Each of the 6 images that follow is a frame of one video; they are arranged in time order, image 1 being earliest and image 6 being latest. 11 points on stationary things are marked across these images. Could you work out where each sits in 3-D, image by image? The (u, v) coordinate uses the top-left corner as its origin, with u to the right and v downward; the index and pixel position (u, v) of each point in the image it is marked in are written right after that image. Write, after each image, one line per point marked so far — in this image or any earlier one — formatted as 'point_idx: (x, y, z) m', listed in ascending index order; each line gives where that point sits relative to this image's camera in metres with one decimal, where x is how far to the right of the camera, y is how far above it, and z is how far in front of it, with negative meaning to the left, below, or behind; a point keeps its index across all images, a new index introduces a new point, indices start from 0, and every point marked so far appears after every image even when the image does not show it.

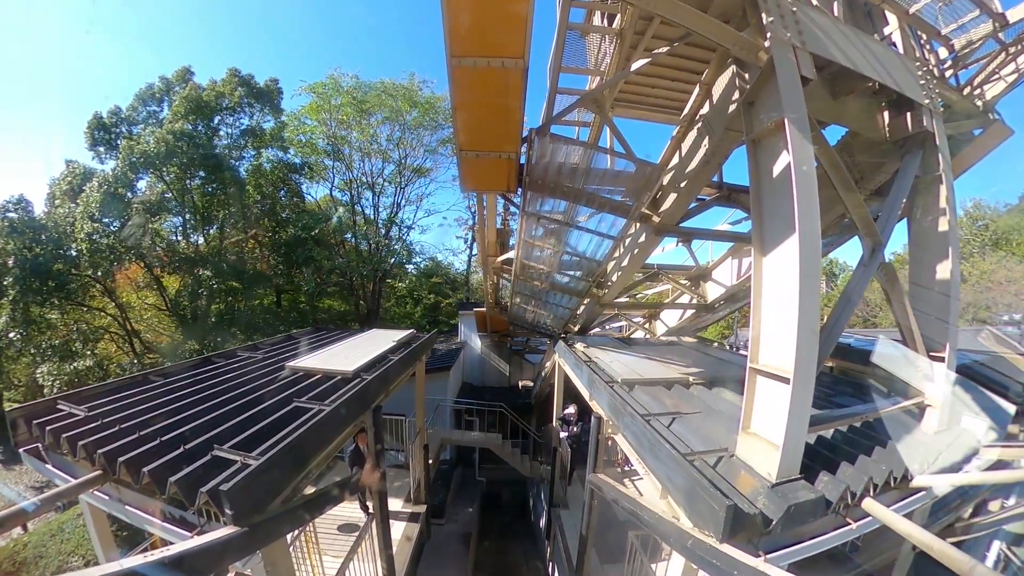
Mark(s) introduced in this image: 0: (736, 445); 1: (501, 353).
0: (+1.4, -1.0, +2.3) m
1: (-0.3, -1.9, +11.2) m
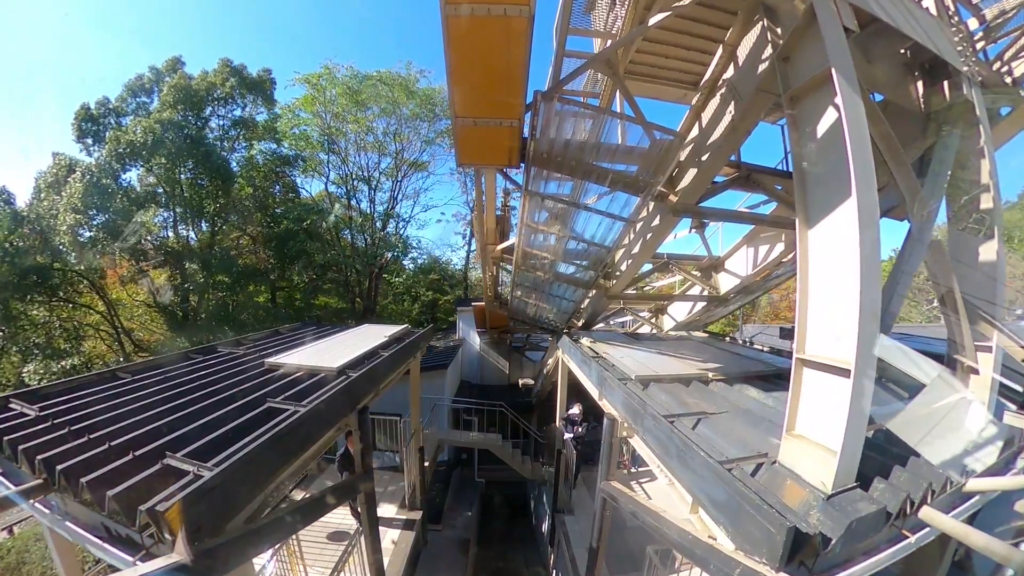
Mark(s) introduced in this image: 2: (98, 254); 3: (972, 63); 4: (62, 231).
0: (+1.4, -0.9, +2.0) m
1: (-0.3, -1.8, +10.9) m
2: (-9.3, +0.6, +8.6) m
3: (+3.8, +1.9, +3.1) m
4: (-9.7, +1.2, +8.0) m
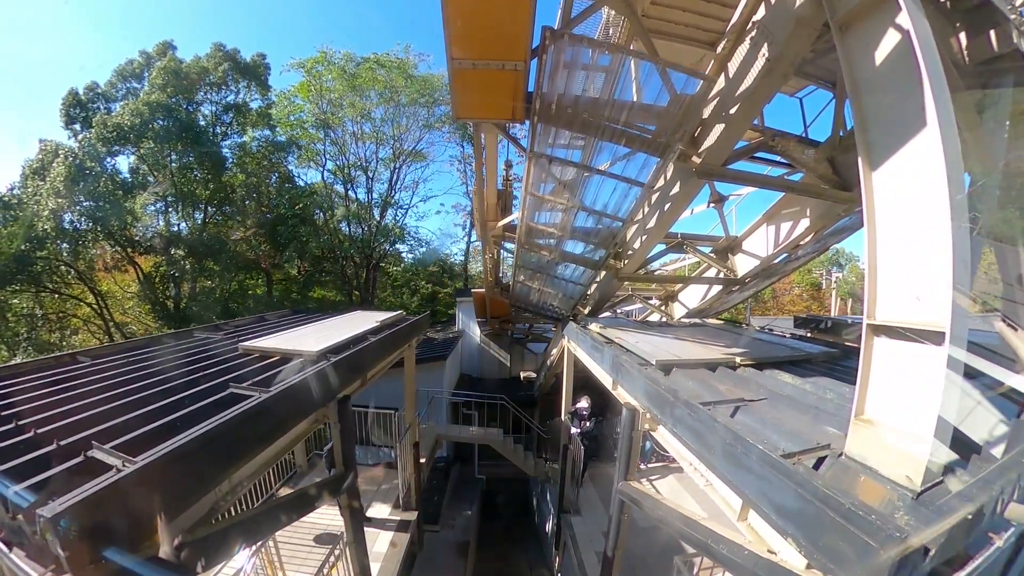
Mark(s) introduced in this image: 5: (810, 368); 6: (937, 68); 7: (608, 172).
0: (+1.4, -0.7, +1.6) m
1: (-0.3, -1.6, +10.6) m
2: (-9.3, +0.8, +8.3) m
3: (+3.9, +2.0, +2.7) m
4: (-9.7, +1.5, +7.7) m
5: (+2.2, -0.6, +2.8) m
6: (+1.6, +0.8, +1.4) m
7: (+0.8, +0.9, +3.0) m
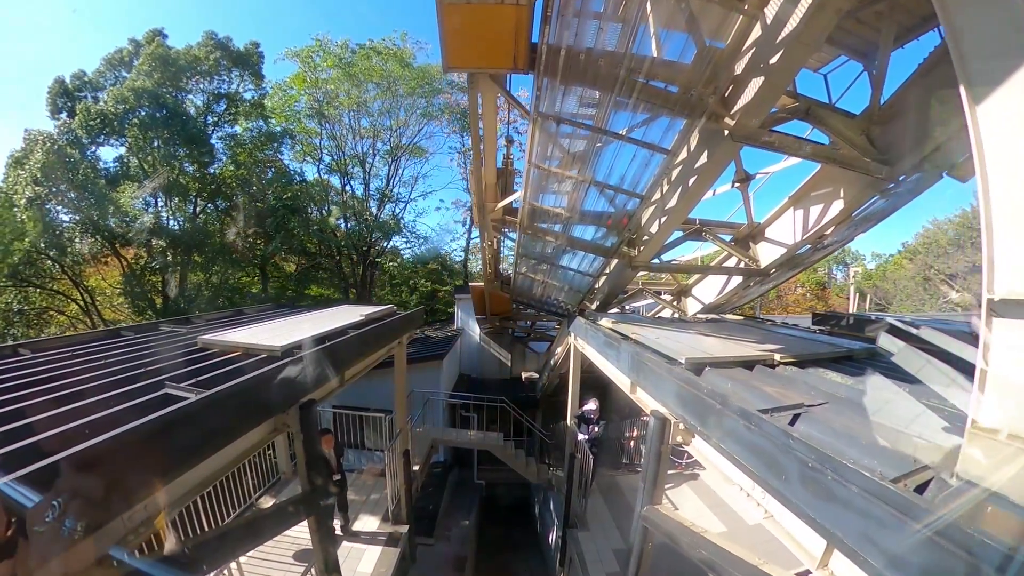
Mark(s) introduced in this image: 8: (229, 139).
0: (+1.4, -0.6, +1.2) m
1: (-0.3, -1.5, +10.2) m
2: (-9.3, +0.9, +7.9) m
3: (+3.9, +2.1, +2.3) m
4: (-9.6, +1.6, +7.3) m
5: (+2.2, -0.5, +2.4) m
6: (+1.6, +0.9, +1.0) m
7: (+0.8, +1.0, +2.6) m
8: (-7.7, +4.1, +10.2) m
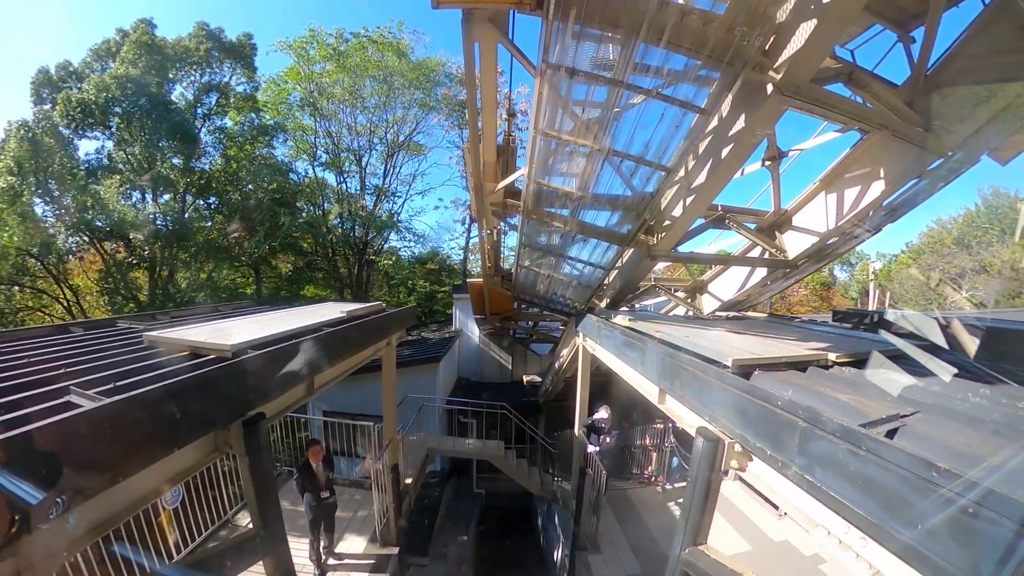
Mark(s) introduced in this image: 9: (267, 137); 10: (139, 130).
0: (+1.5, -0.5, +0.8) m
1: (-0.2, -1.5, +9.8) m
2: (-9.2, +1.0, +7.5) m
3: (+3.9, +2.2, +1.9) m
4: (-9.6, +1.6, +6.9) m
5: (+2.2, -0.4, +2.0) m
6: (+1.6, +1.0, +0.6) m
7: (+0.8, +1.1, +2.2) m
8: (-7.7, +4.1, +9.8) m
9: (-6.9, +4.2, +10.5) m
10: (-8.5, +3.6, +8.3) m
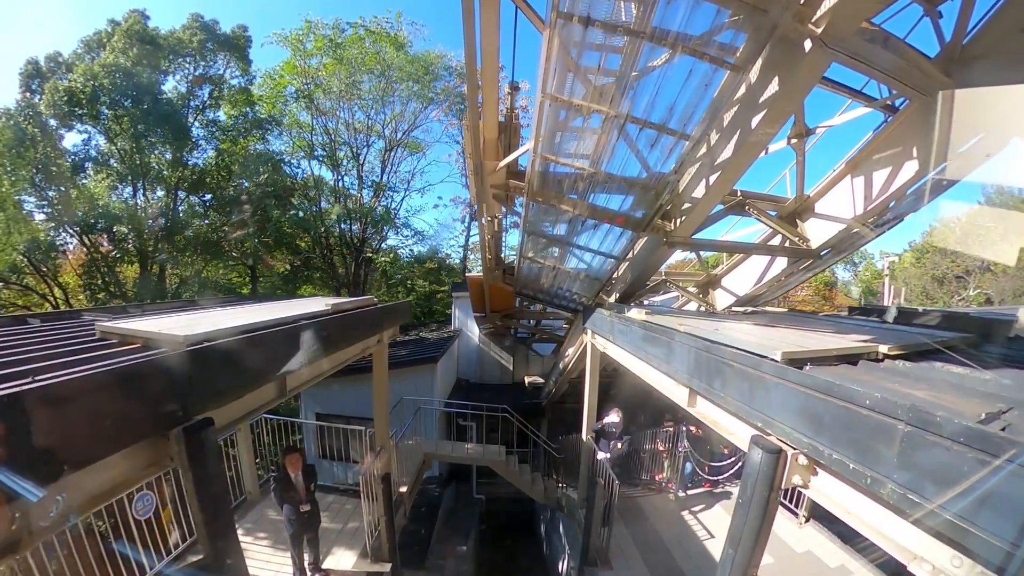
0: (+1.5, -0.4, +0.6) m
1: (-0.2, -1.4, +9.5) m
2: (-9.2, +1.0, +7.3) m
3: (+3.9, +2.3, +1.6) m
4: (-9.6, +1.6, +6.7) m
5: (+2.3, -0.4, +1.7) m
6: (+1.7, +1.1, +0.3) m
7: (+0.8, +1.2, +2.0) m
8: (-7.7, +4.1, +9.6) m
9: (-6.9, +4.3, +10.2) m
10: (-8.5, +3.7, +8.0) m
